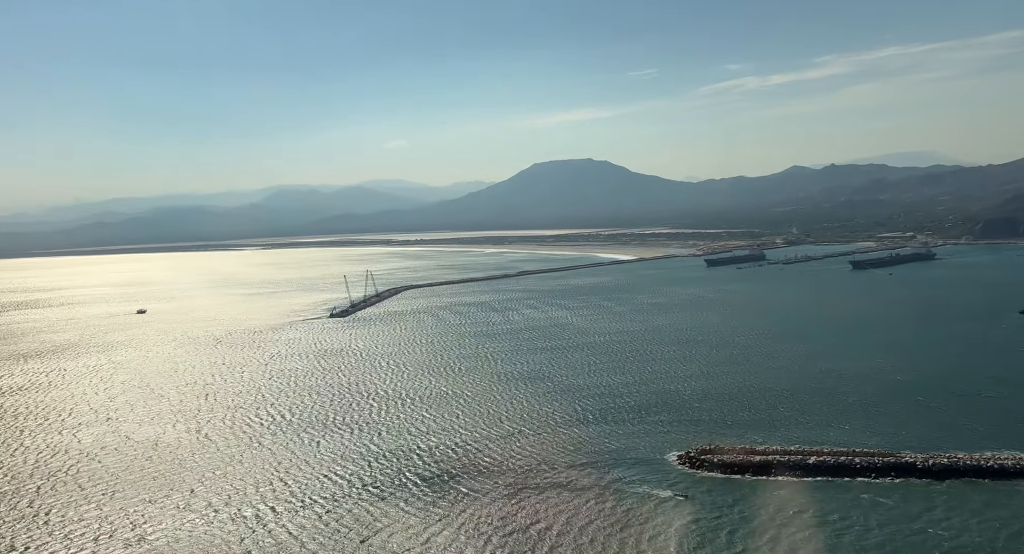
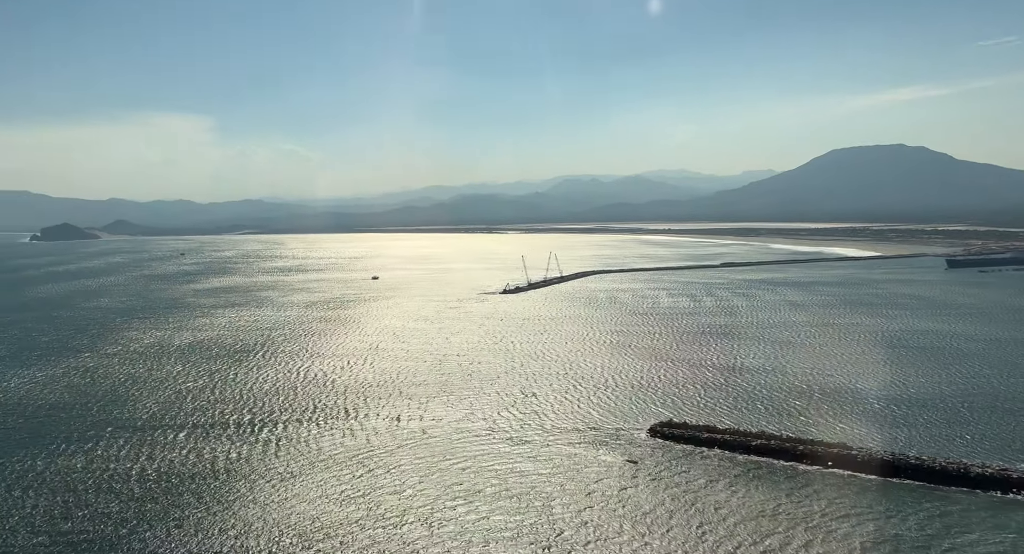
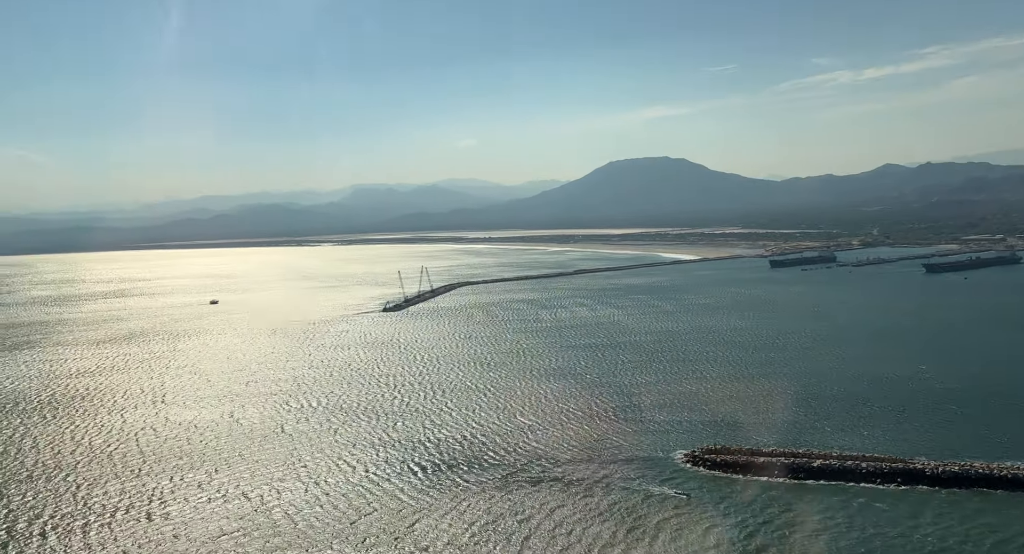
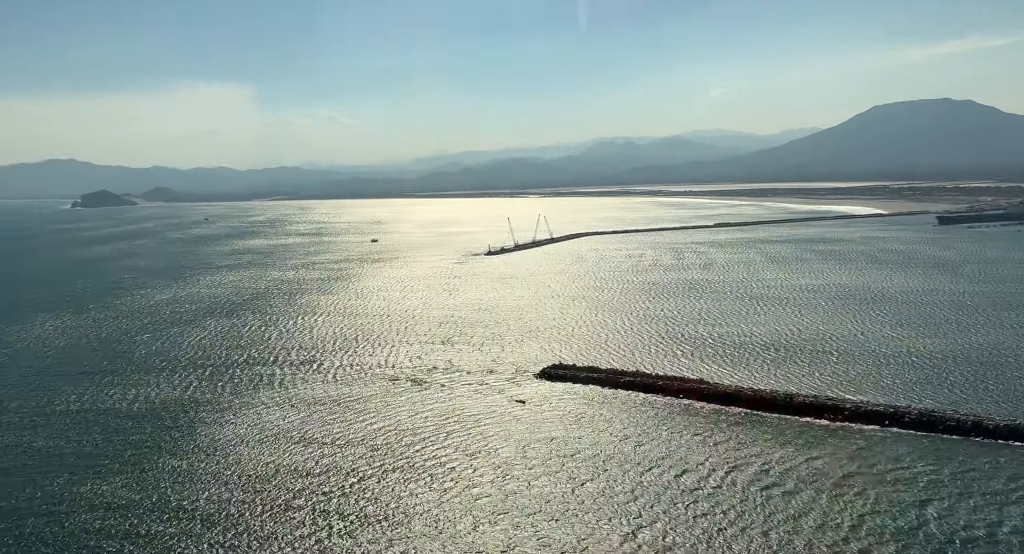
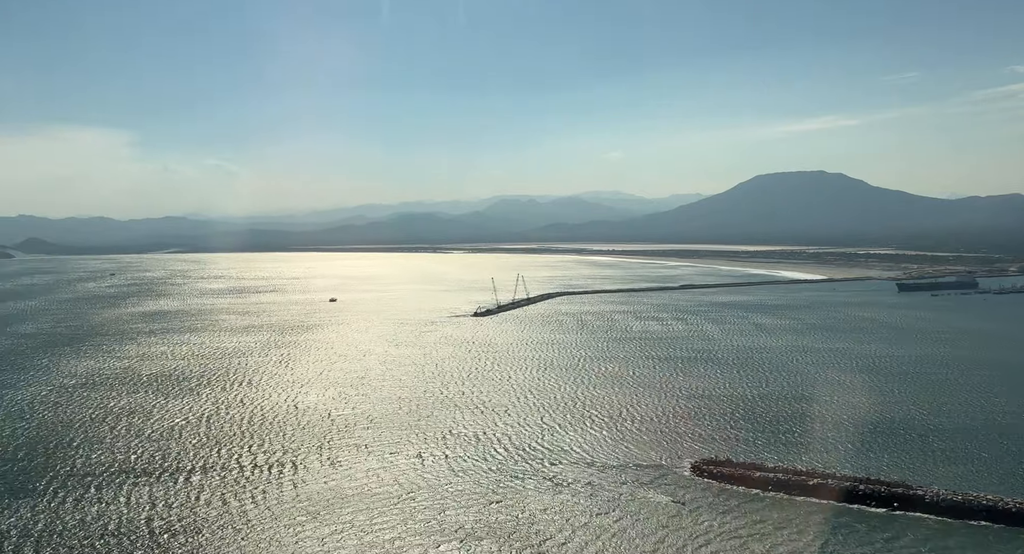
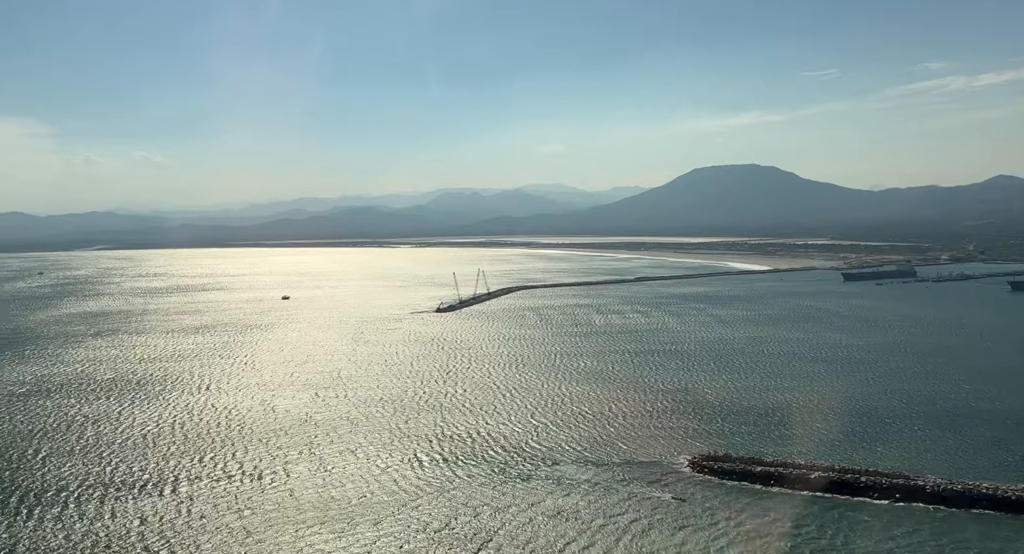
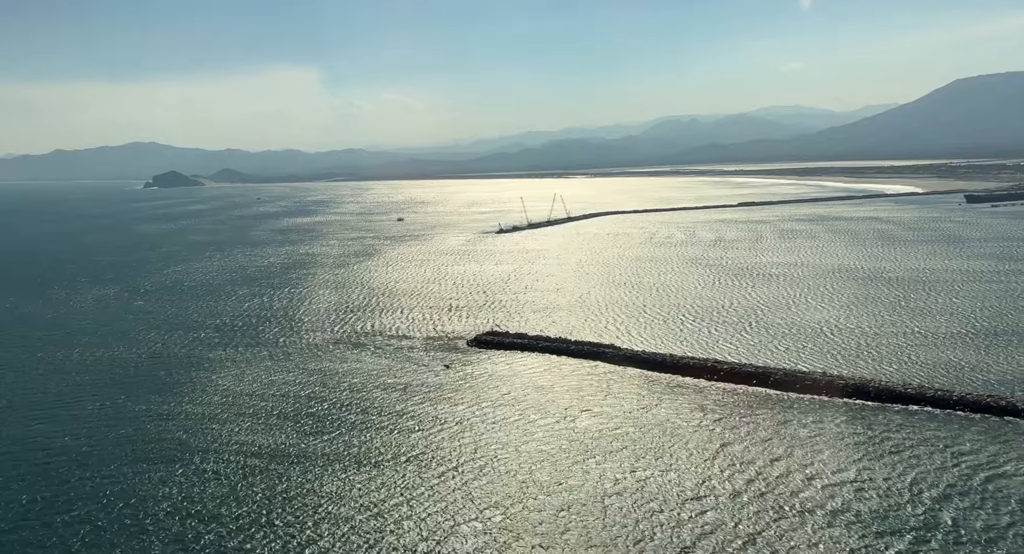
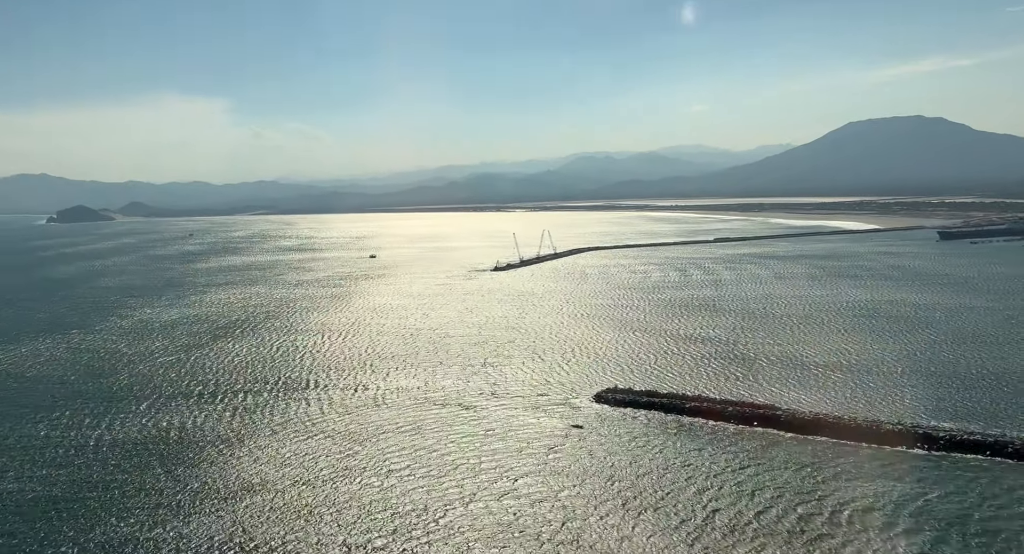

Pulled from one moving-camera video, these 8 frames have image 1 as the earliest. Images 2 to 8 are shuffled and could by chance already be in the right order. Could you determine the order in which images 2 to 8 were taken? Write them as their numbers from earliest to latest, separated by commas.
3, 6, 5, 2, 8, 4, 7
